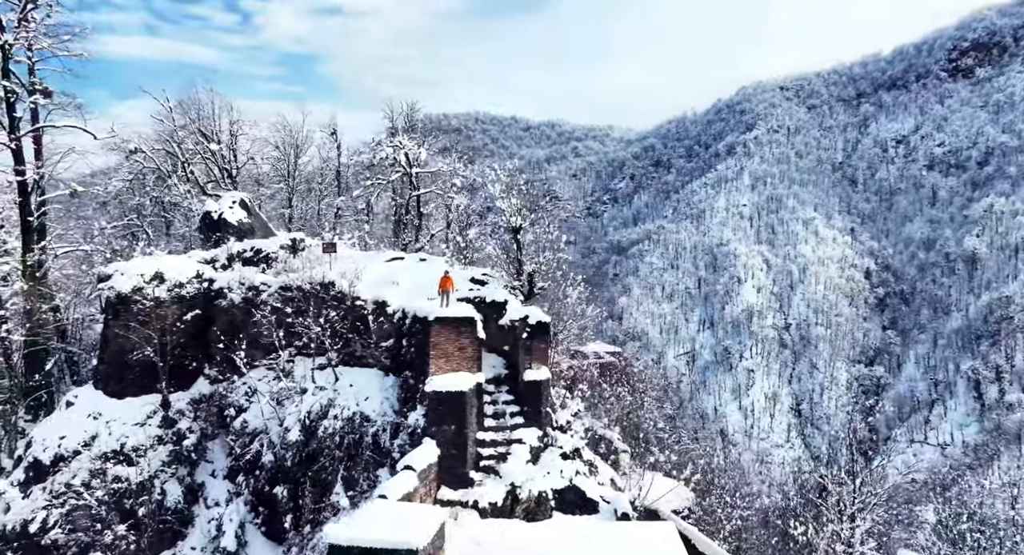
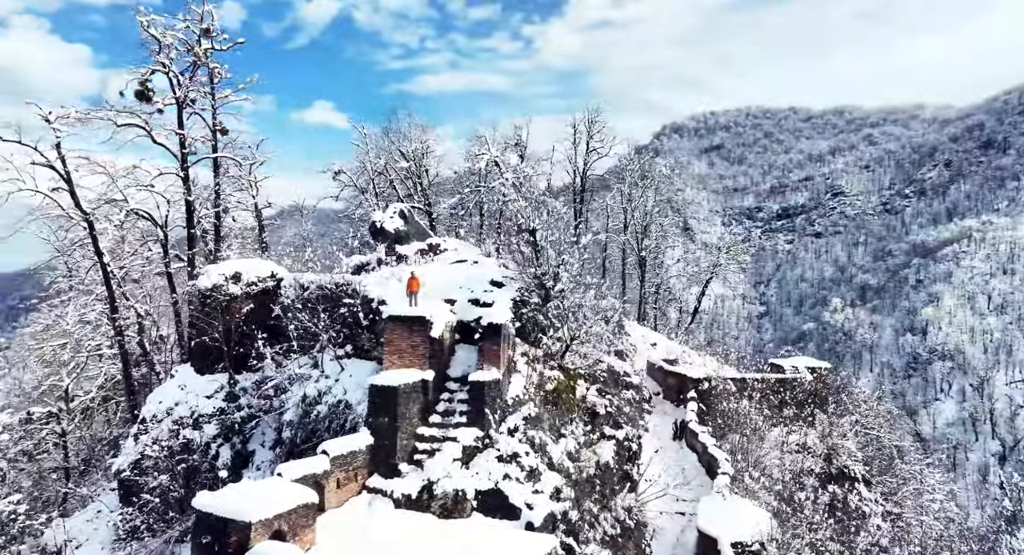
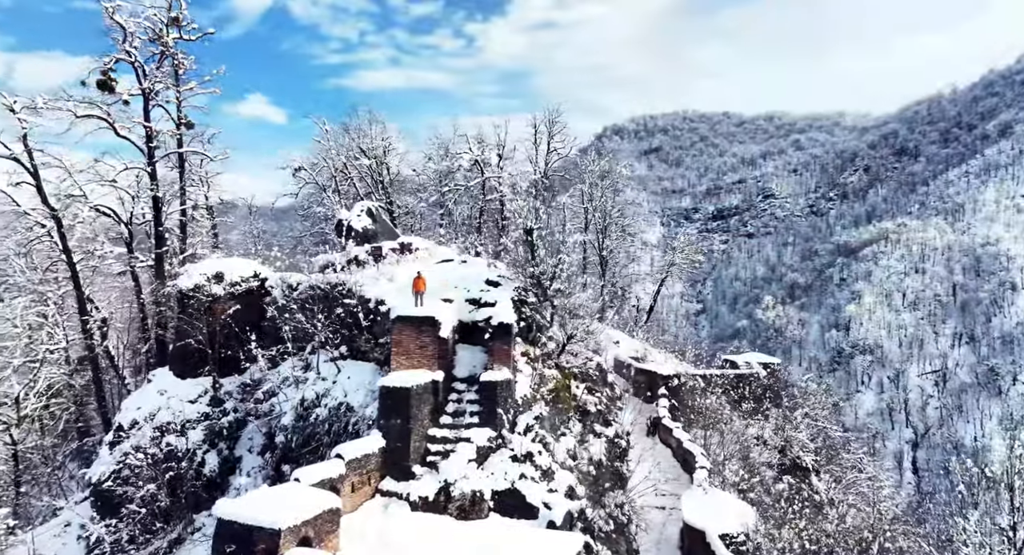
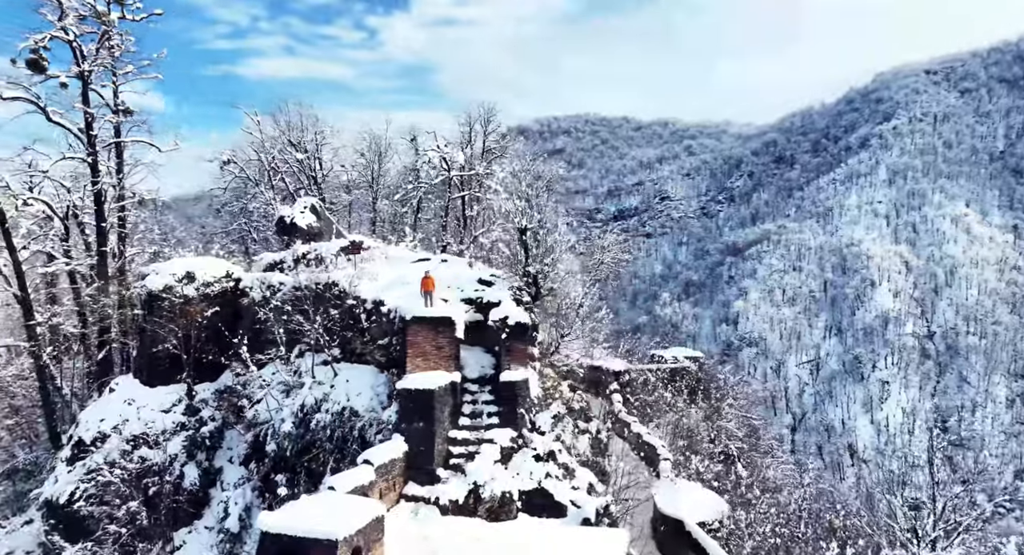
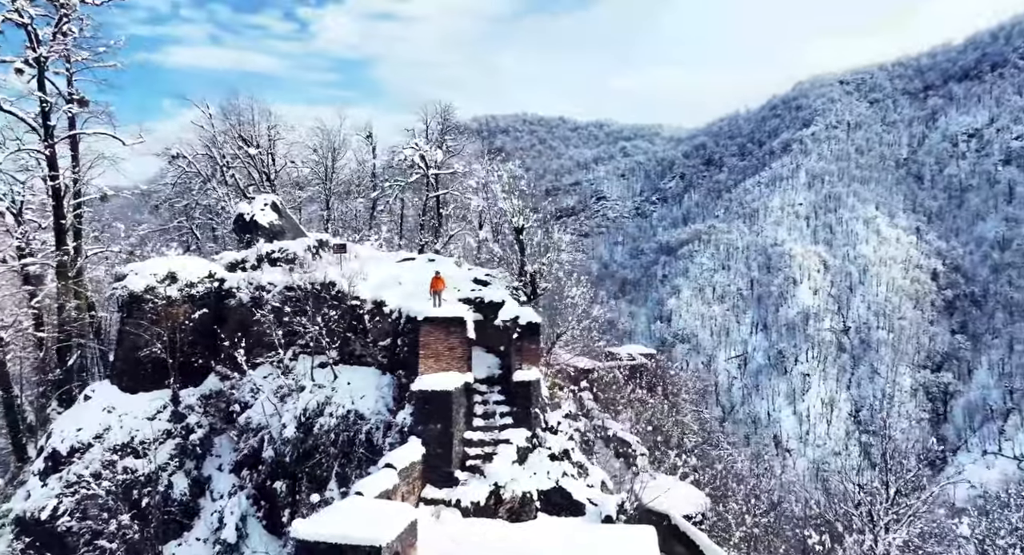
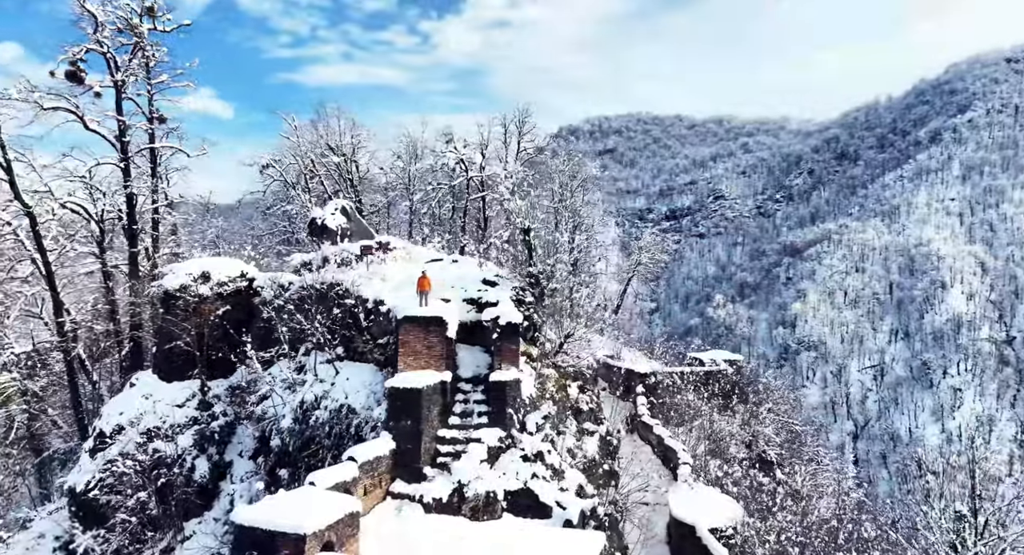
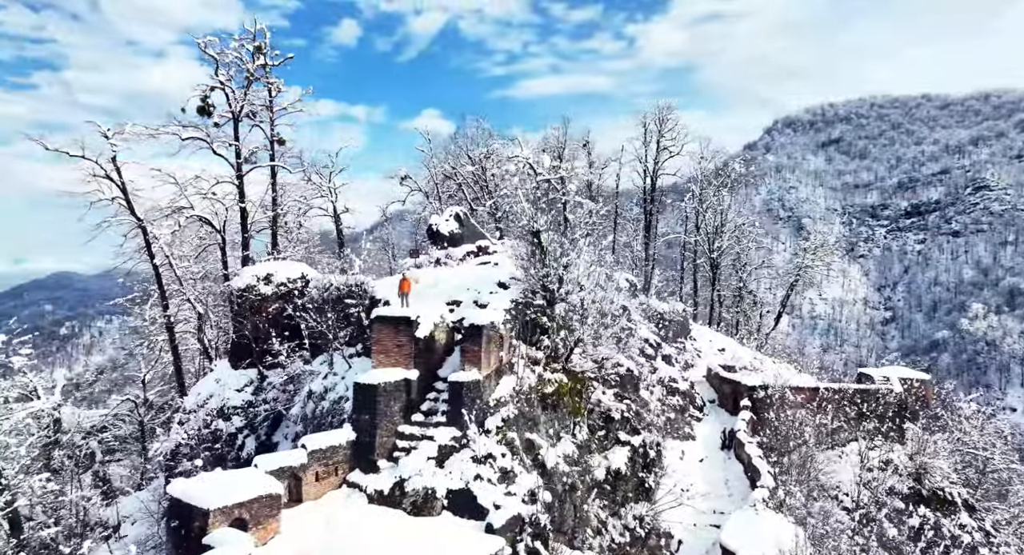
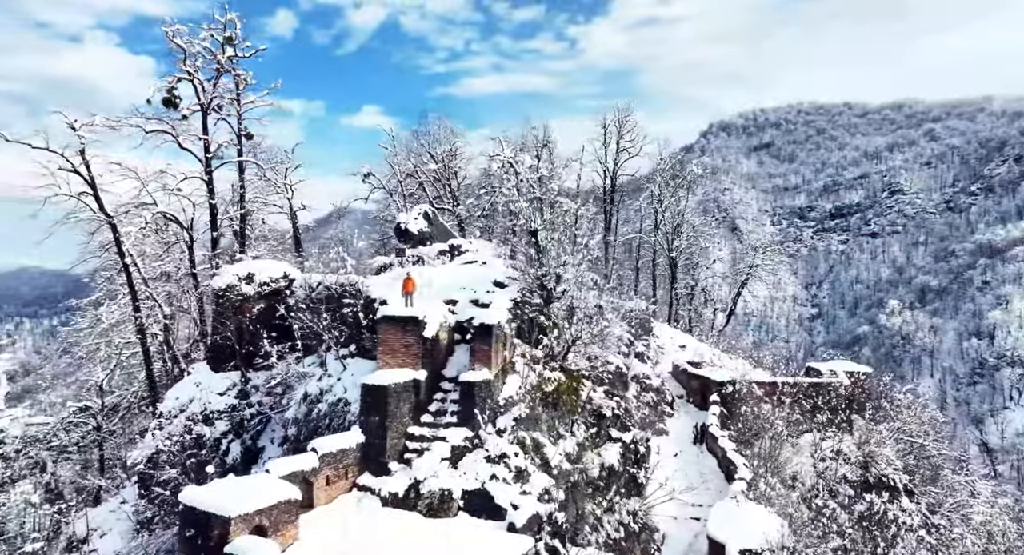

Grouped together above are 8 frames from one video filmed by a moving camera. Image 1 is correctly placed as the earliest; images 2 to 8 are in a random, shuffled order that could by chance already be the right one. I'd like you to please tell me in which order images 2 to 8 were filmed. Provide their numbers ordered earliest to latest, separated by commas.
5, 4, 6, 3, 2, 8, 7
